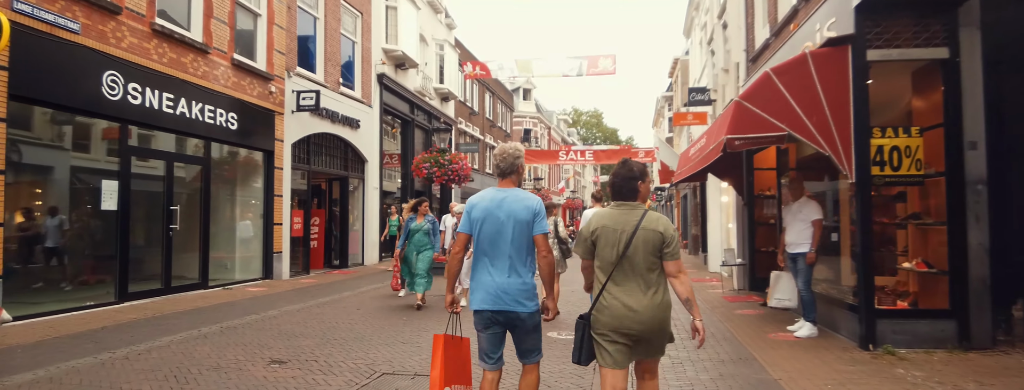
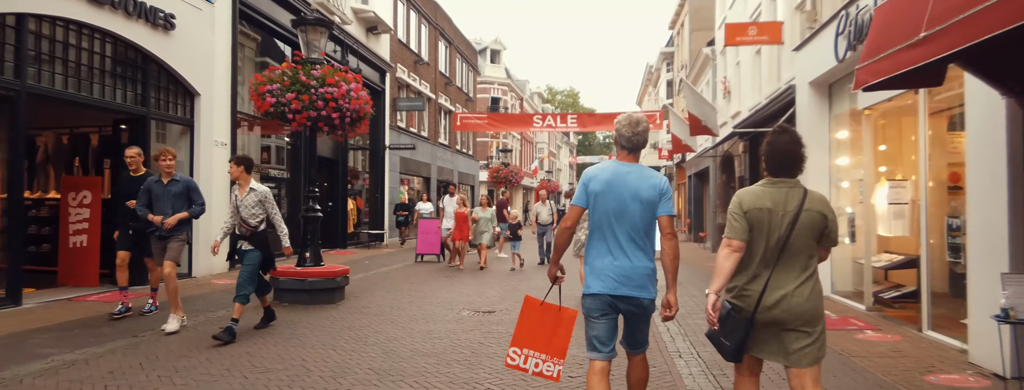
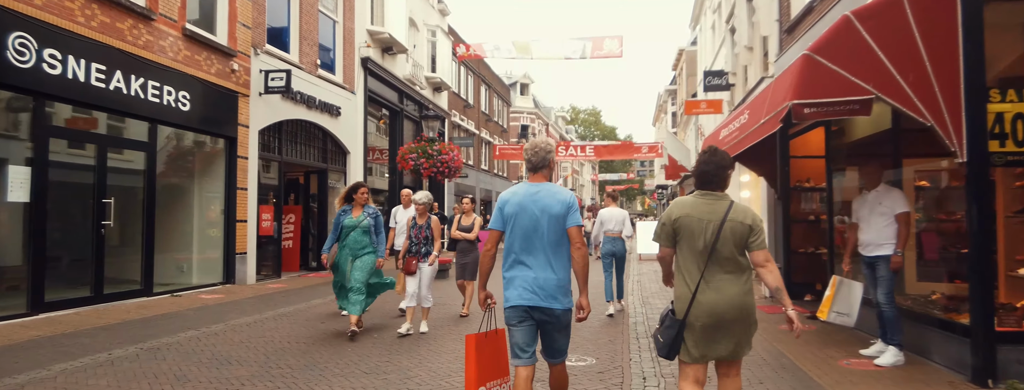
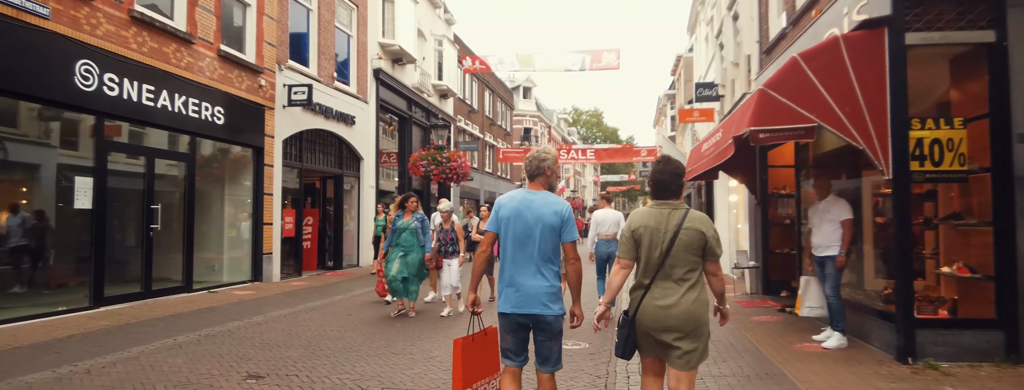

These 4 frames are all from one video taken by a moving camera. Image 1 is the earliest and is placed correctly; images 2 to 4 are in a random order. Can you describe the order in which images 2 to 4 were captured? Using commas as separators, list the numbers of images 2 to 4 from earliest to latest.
4, 3, 2
